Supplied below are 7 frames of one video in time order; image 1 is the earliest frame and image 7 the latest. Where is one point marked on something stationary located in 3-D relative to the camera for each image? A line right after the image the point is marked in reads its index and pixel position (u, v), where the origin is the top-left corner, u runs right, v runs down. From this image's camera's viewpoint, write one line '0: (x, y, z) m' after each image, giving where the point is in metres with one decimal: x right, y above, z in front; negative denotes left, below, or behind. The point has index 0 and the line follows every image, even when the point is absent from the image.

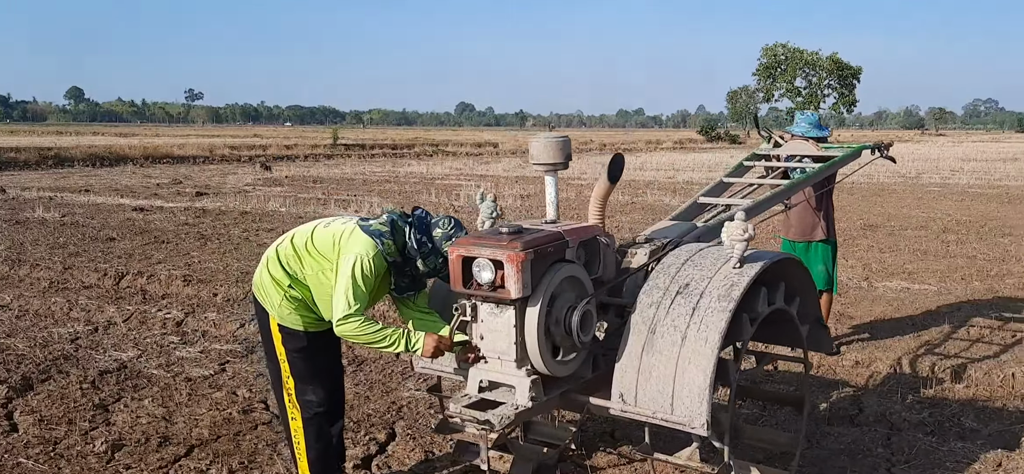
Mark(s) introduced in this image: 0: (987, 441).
0: (+2.4, -1.1, +4.6) m
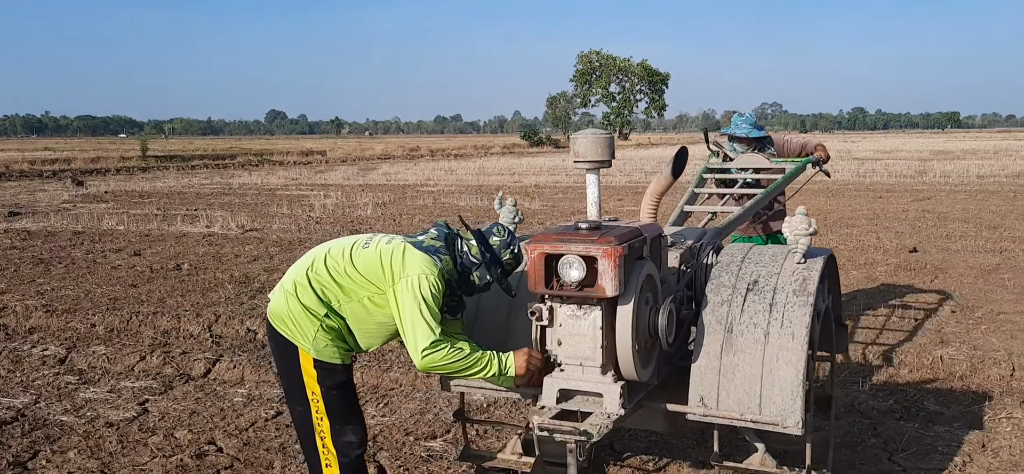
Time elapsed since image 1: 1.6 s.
0: (+2.4, -1.0, +4.9) m
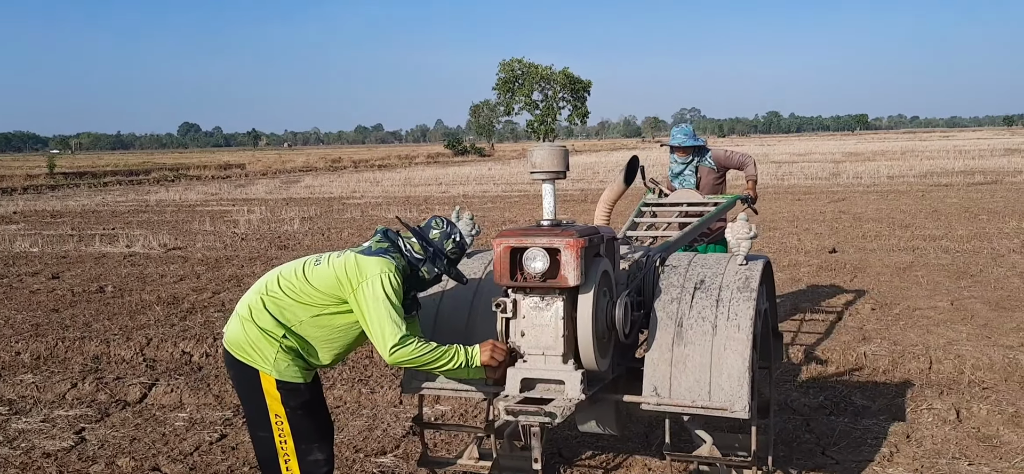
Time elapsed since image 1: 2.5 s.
0: (+2.1, -1.0, +5.1) m
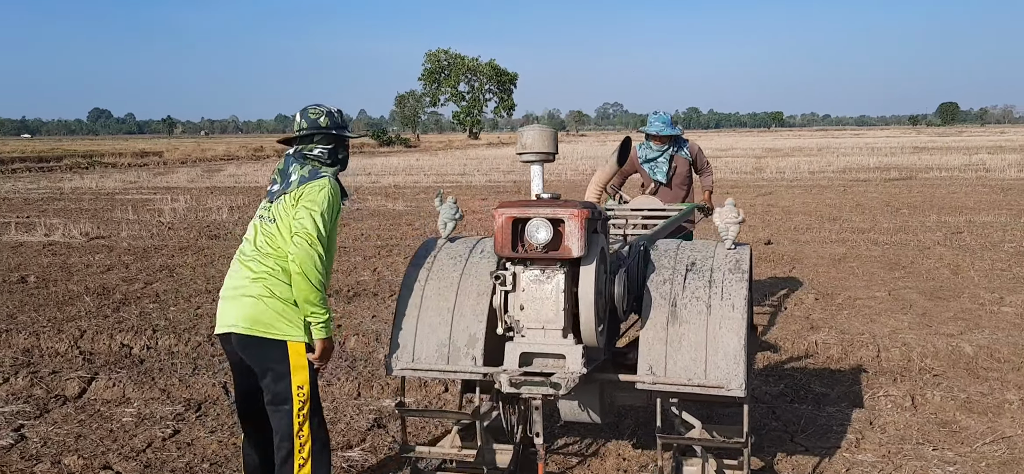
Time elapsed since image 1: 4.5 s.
0: (+1.9, -1.0, +5.2) m
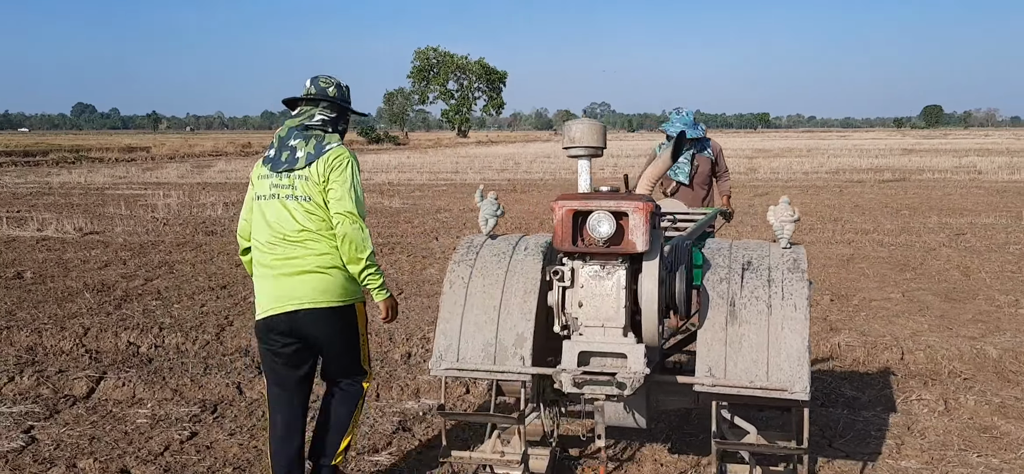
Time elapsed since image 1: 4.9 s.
0: (+2.1, -1.0, +5.1) m
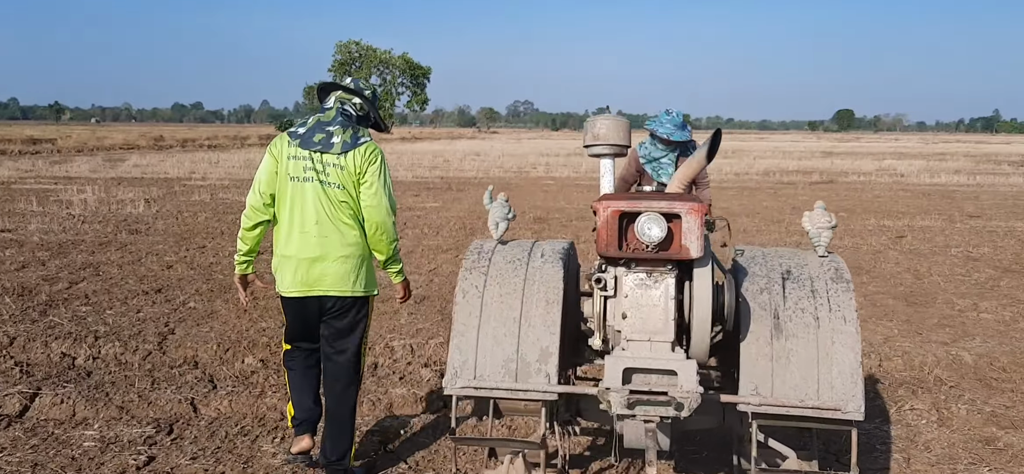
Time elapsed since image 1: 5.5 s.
0: (+2.0, -1.0, +5.0) m
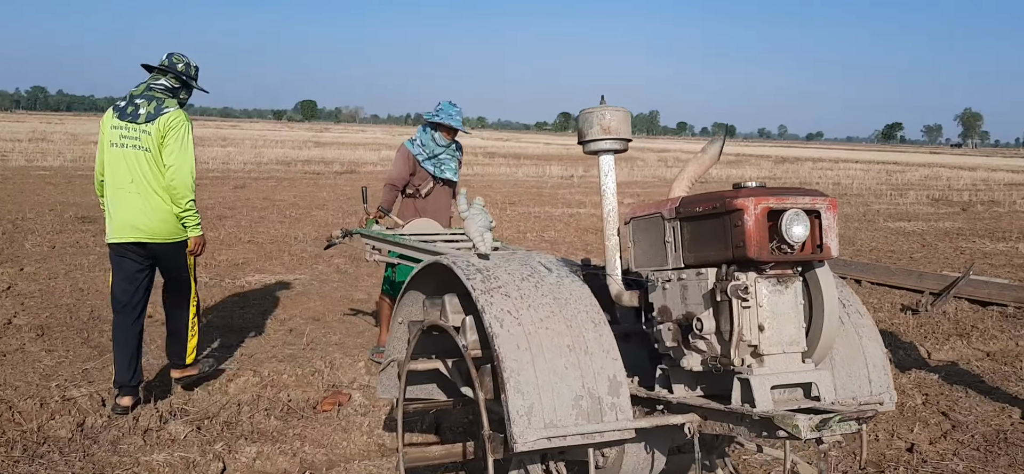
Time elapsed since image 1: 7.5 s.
0: (+0.9, -1.0, +5.2) m
